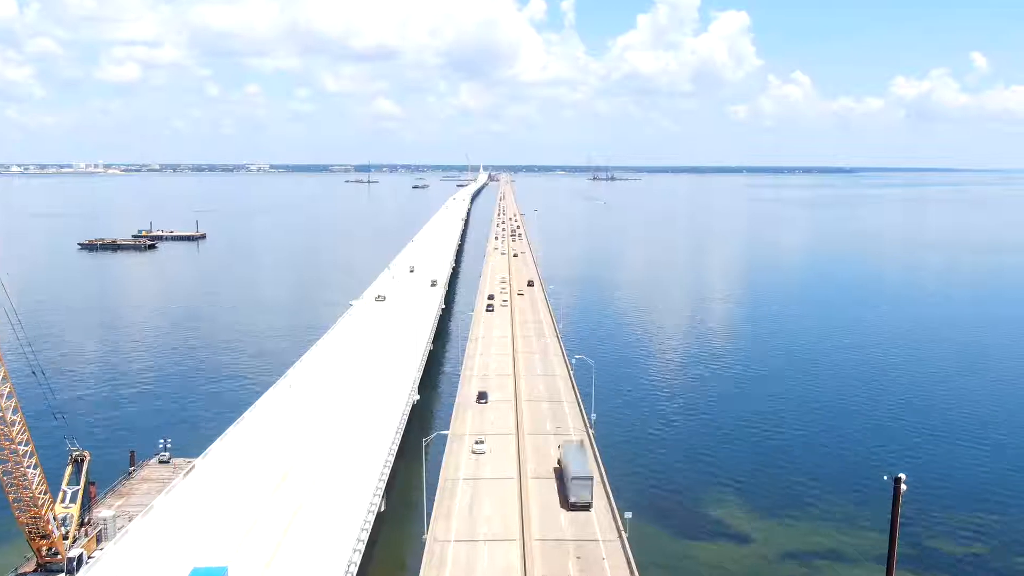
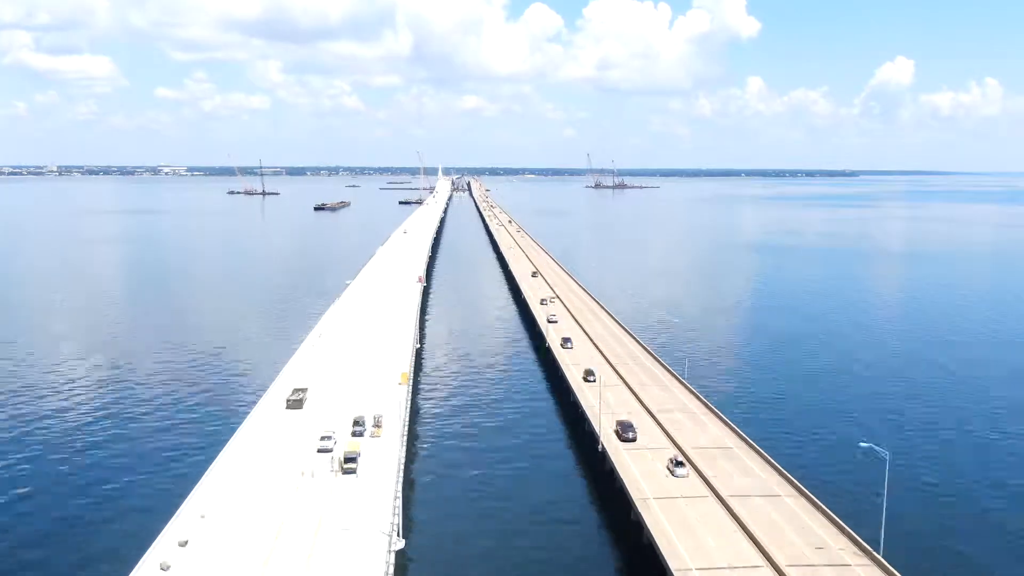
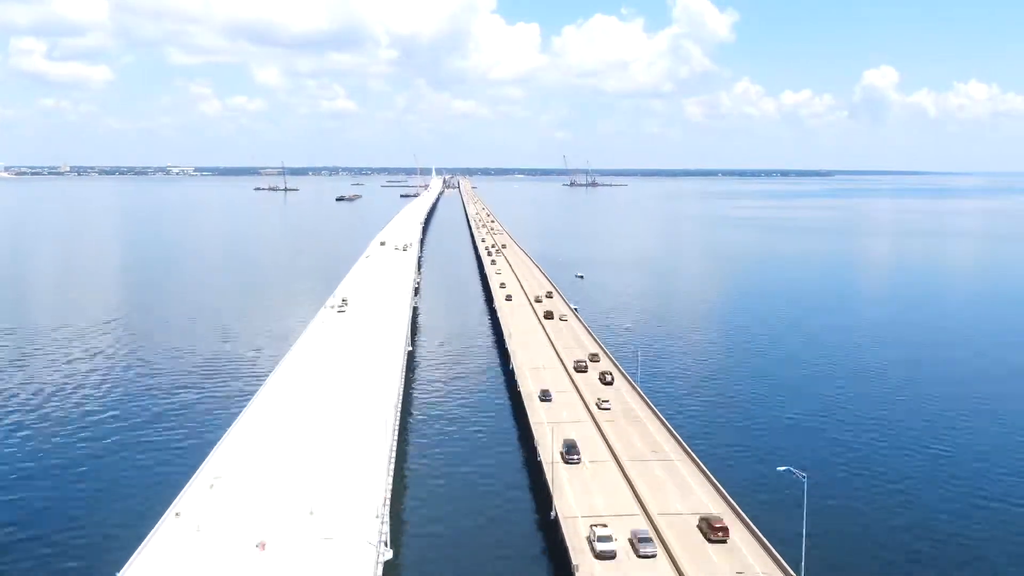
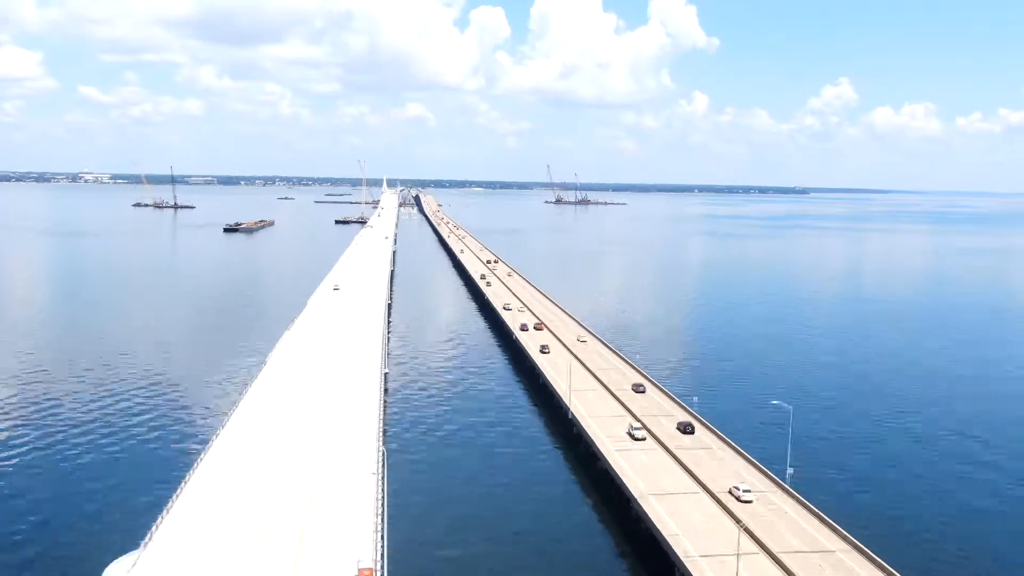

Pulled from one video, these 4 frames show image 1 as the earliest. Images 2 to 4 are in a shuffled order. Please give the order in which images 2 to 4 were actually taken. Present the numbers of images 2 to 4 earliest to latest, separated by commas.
3, 2, 4
